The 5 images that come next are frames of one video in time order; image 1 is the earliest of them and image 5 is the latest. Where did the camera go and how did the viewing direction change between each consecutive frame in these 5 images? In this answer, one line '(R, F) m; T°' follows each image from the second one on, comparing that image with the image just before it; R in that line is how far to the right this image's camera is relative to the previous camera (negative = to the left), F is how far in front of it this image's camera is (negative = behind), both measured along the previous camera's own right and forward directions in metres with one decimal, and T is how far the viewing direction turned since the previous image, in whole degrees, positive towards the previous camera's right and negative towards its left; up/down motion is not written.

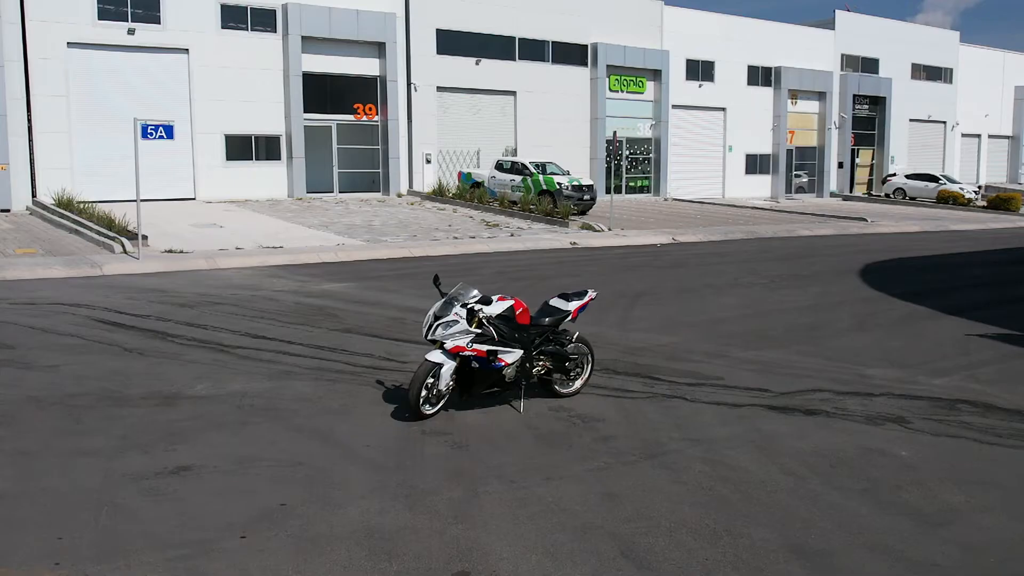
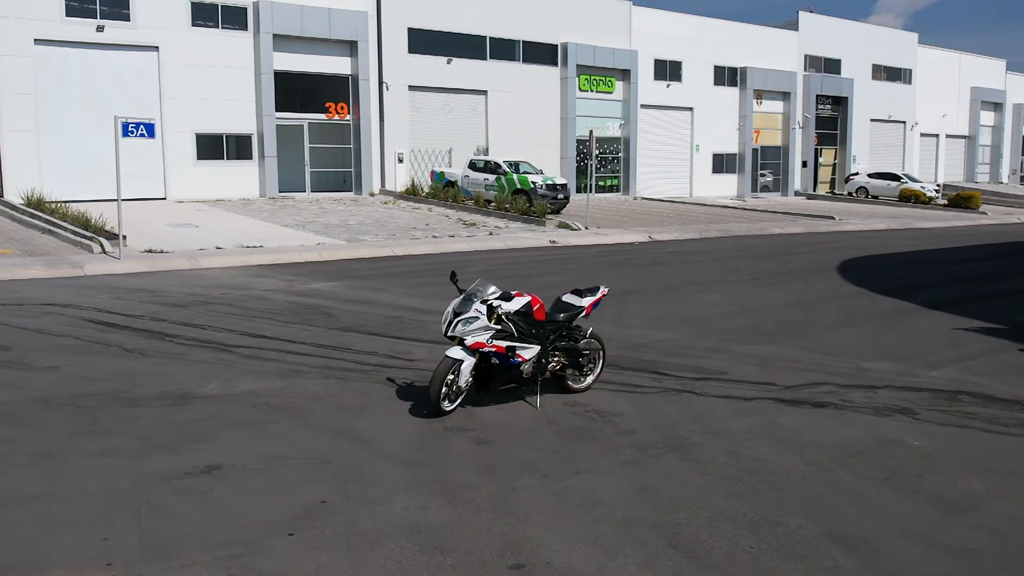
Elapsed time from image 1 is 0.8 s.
(-0.4, 0.0) m; +2°
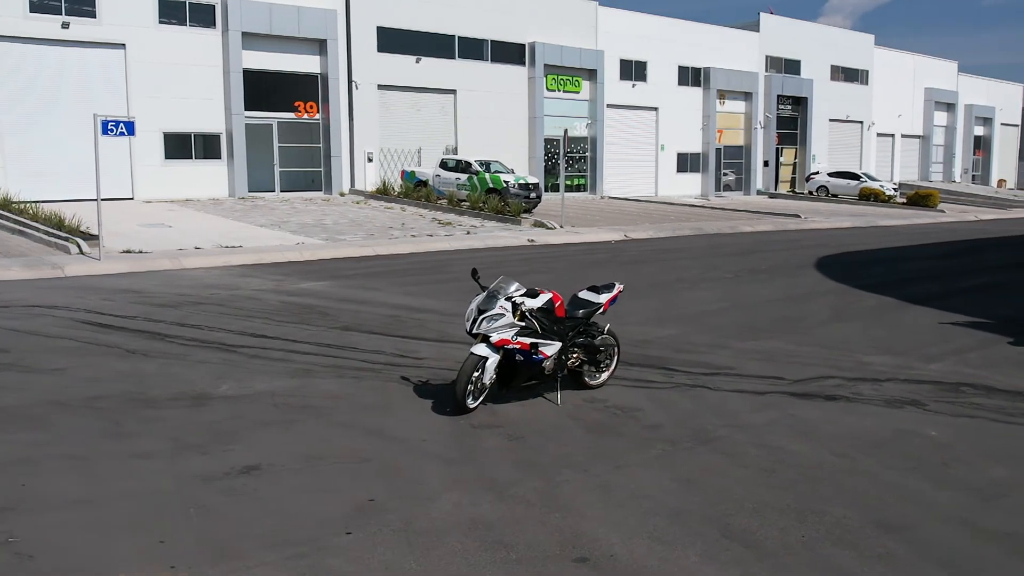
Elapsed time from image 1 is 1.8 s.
(-0.5, 0.0) m; +3°
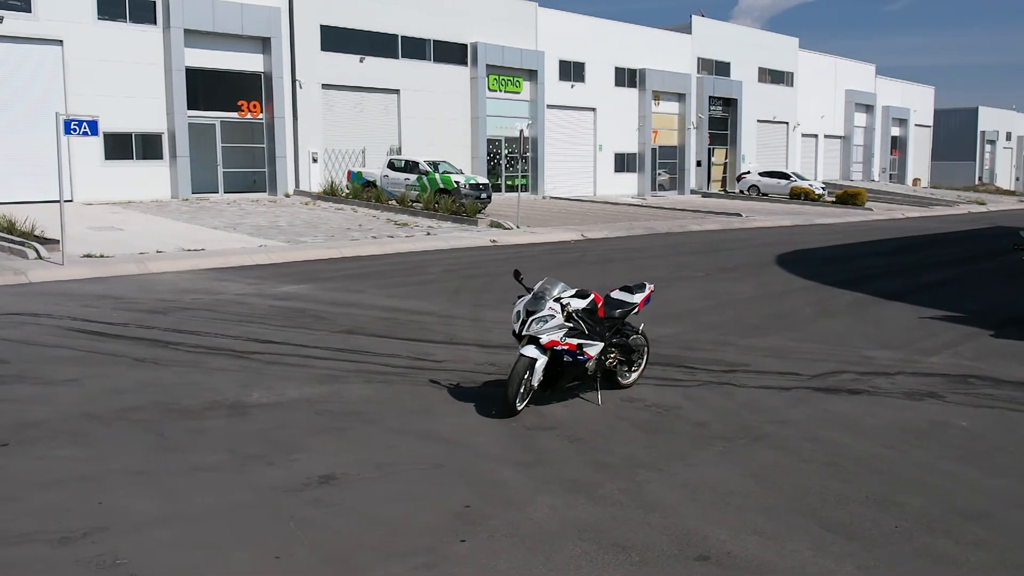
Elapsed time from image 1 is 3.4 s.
(-0.9, +0.1) m; +5°
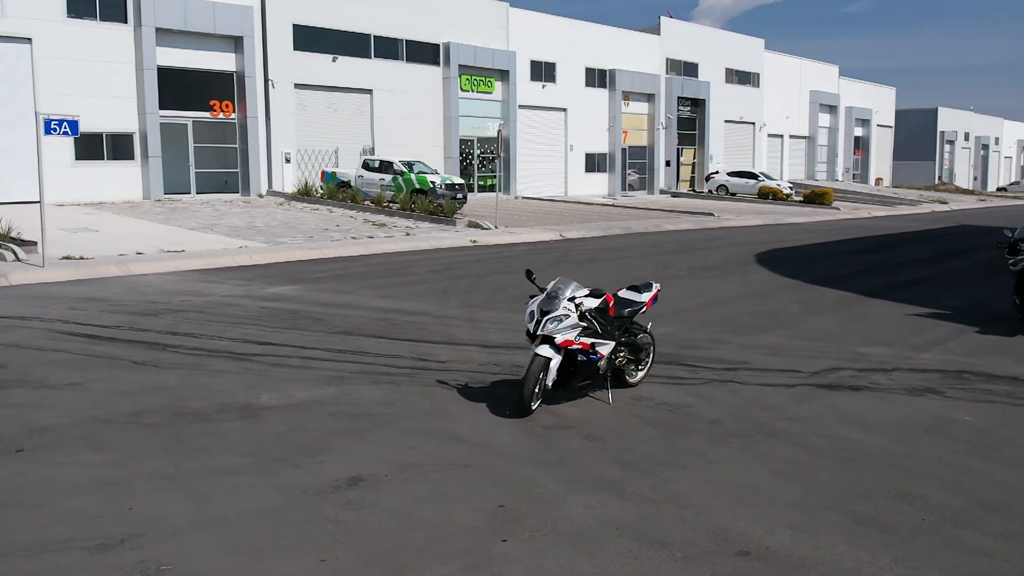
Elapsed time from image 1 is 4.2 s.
(-0.4, 0.0) m; +2°
